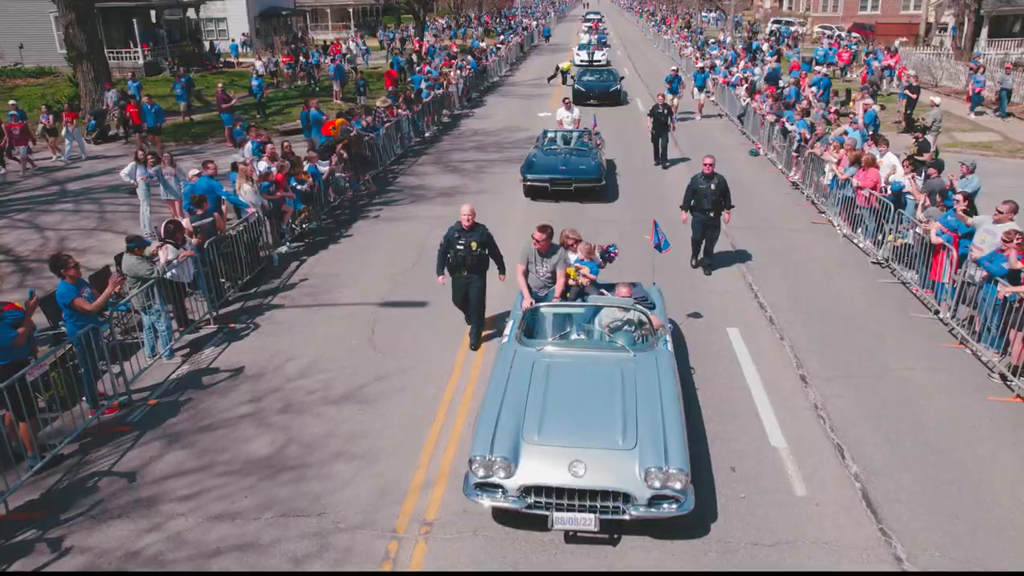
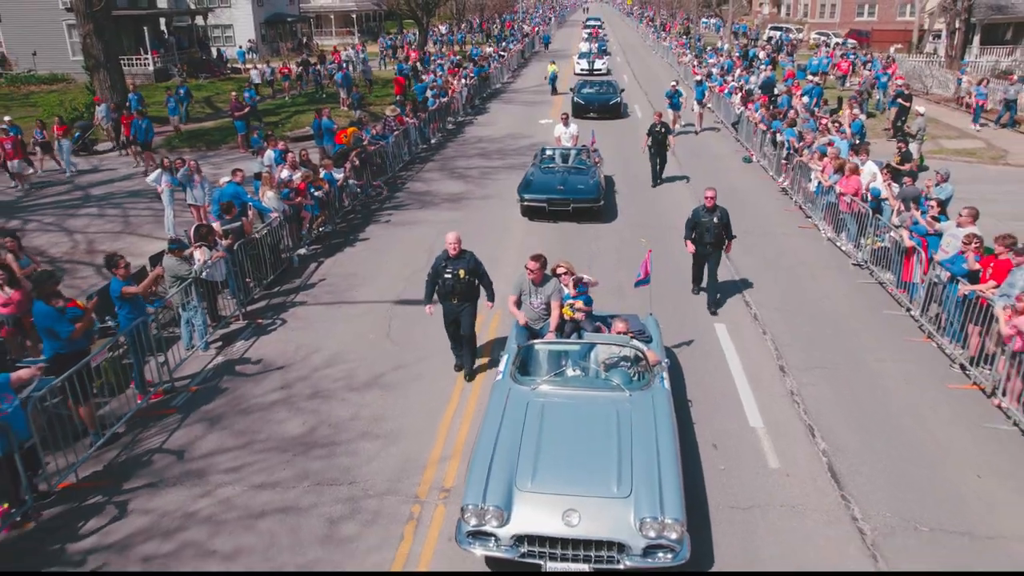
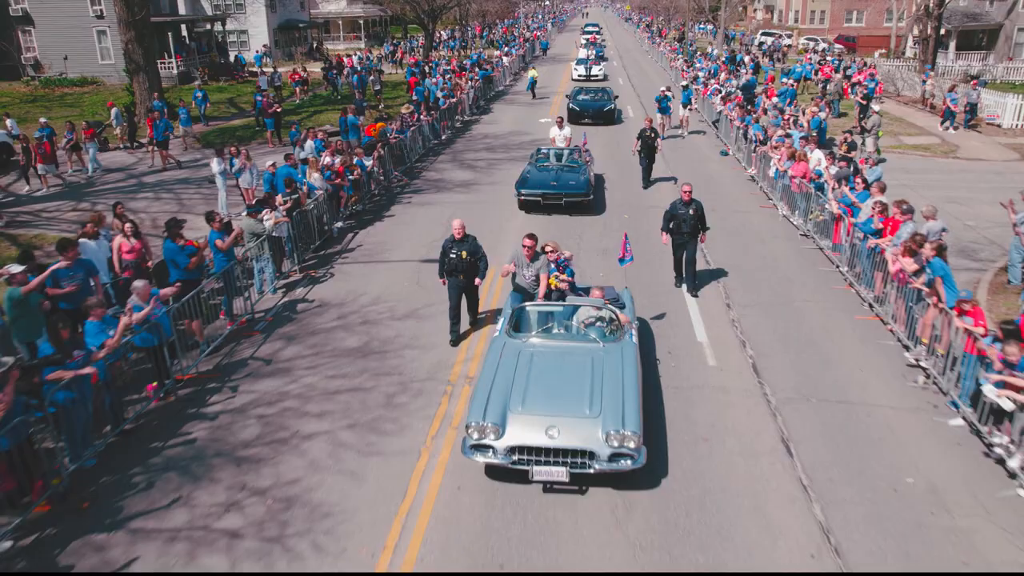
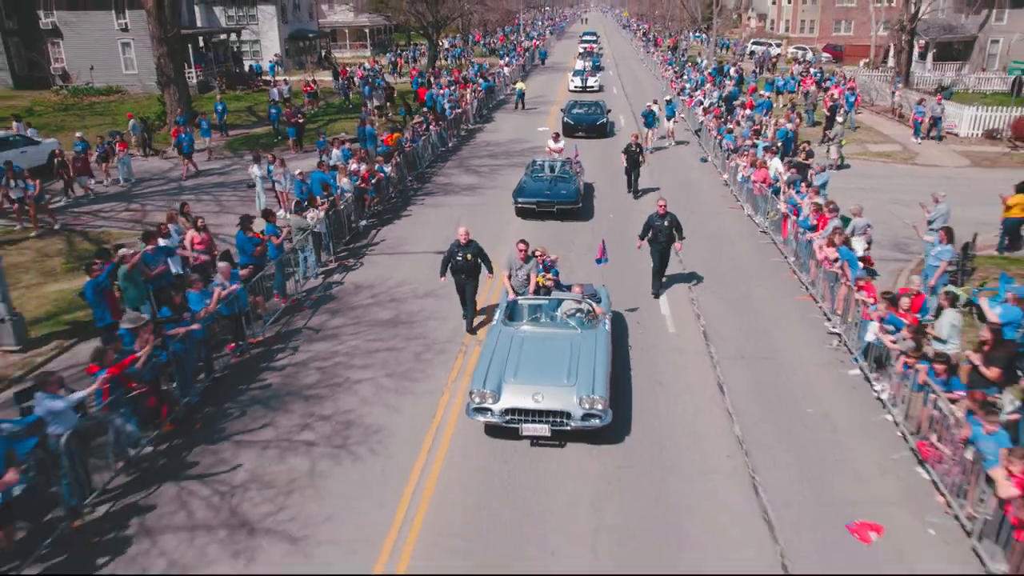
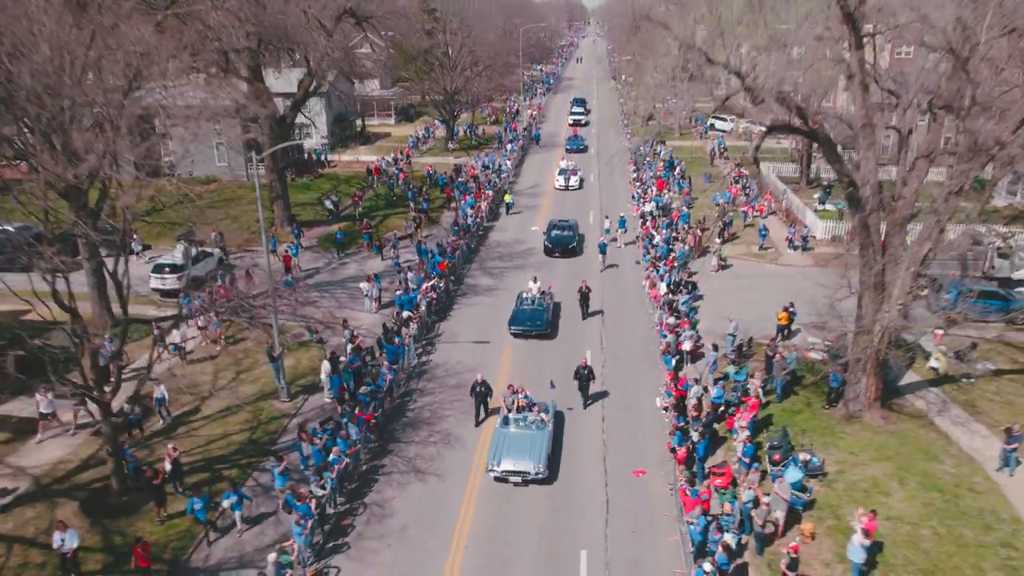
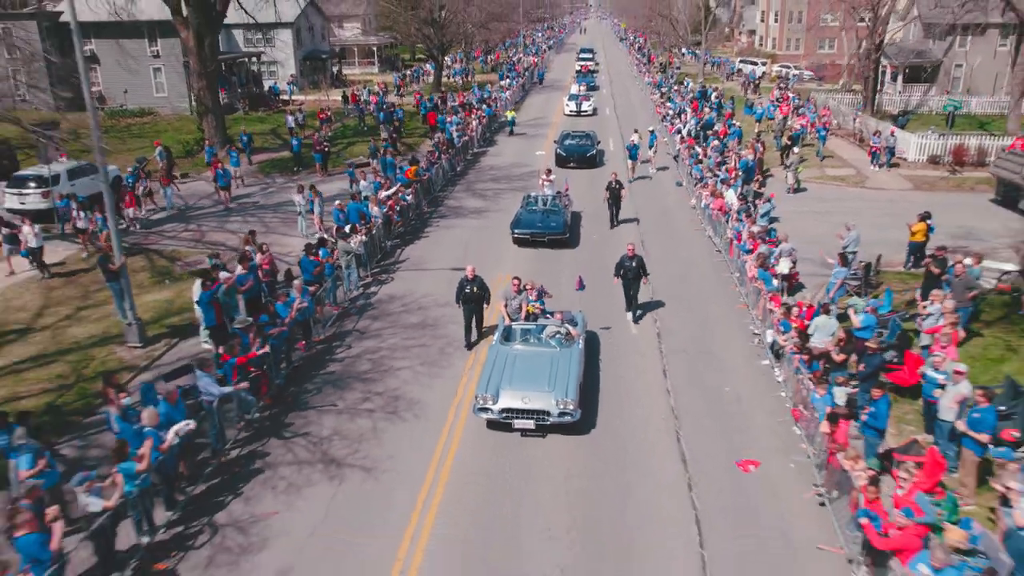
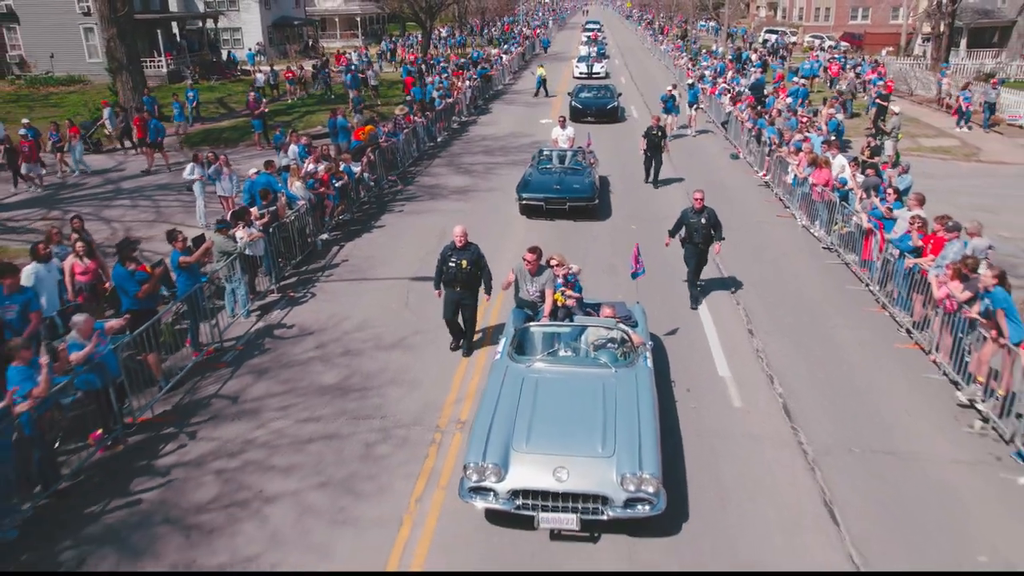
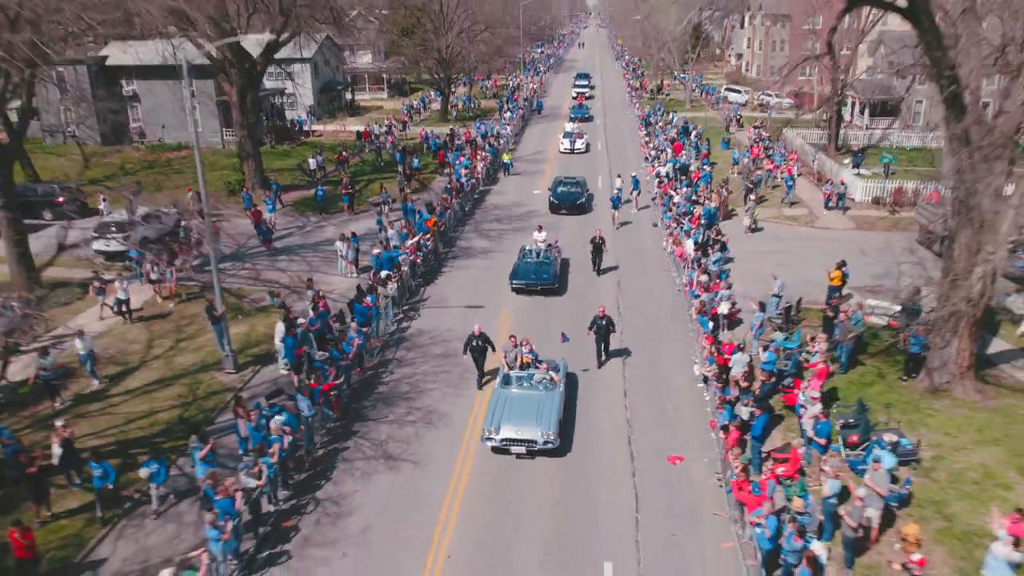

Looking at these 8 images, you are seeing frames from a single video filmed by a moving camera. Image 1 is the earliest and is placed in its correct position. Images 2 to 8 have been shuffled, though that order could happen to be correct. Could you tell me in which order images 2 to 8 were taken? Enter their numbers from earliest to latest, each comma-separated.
2, 7, 3, 4, 6, 8, 5
